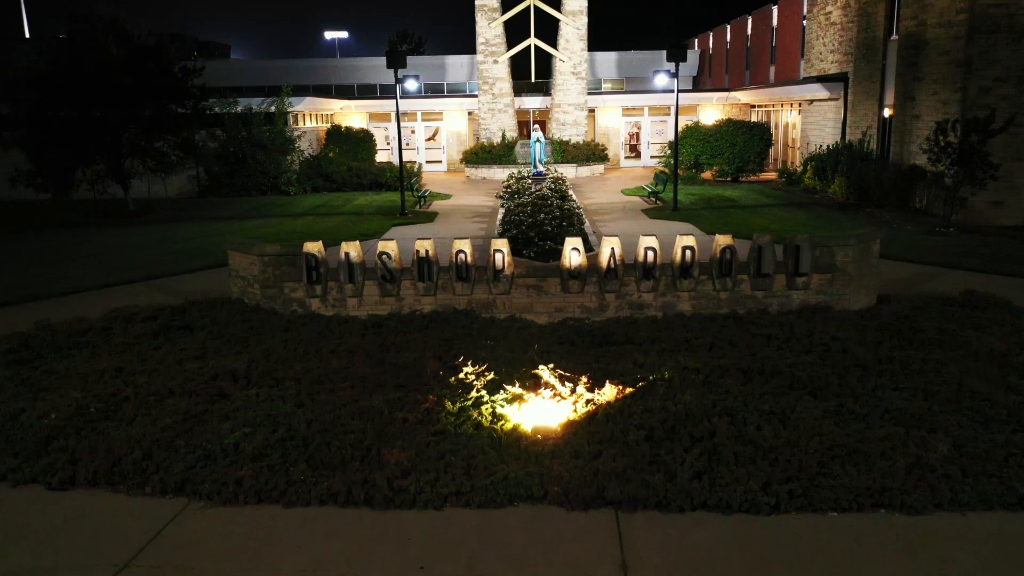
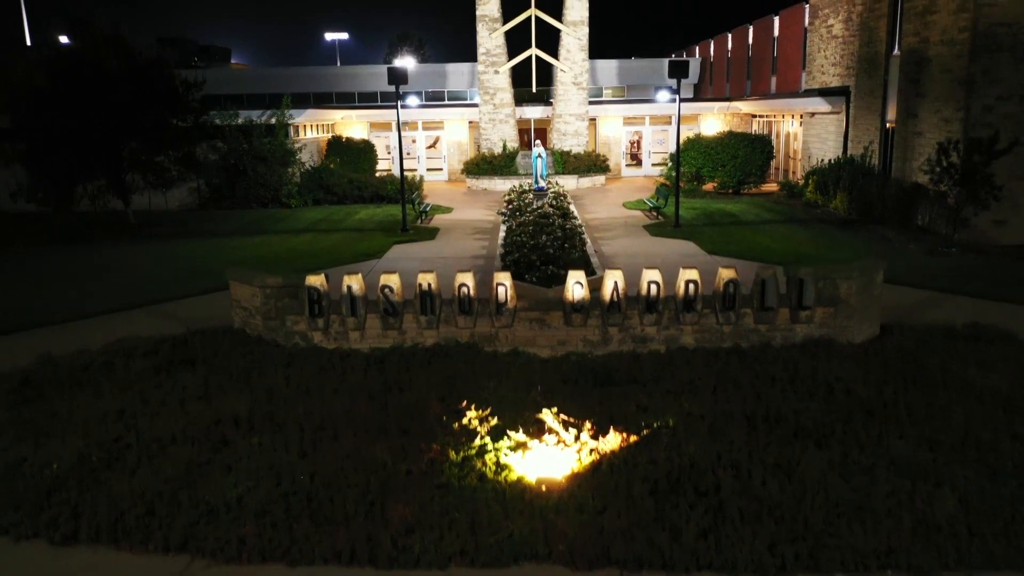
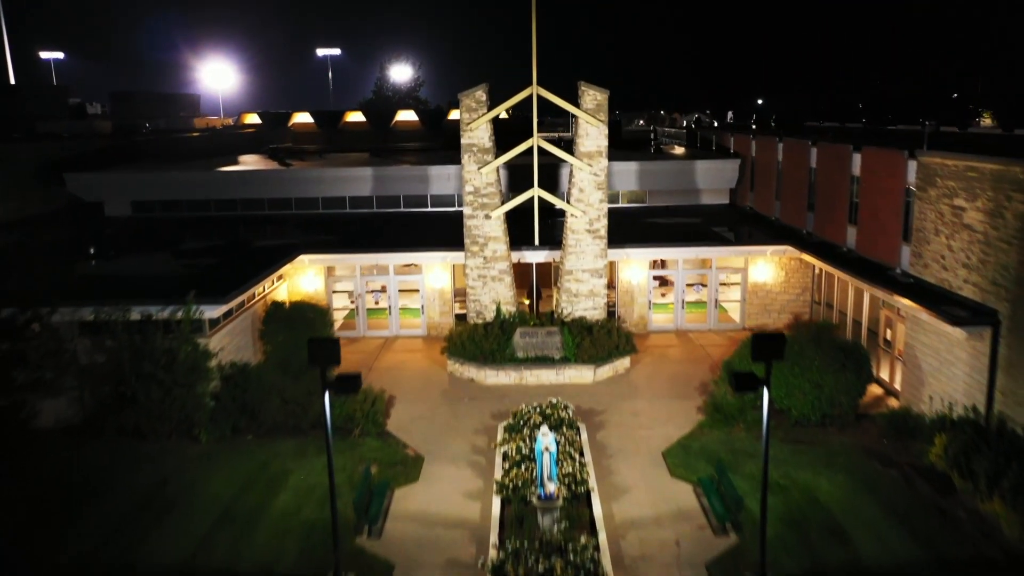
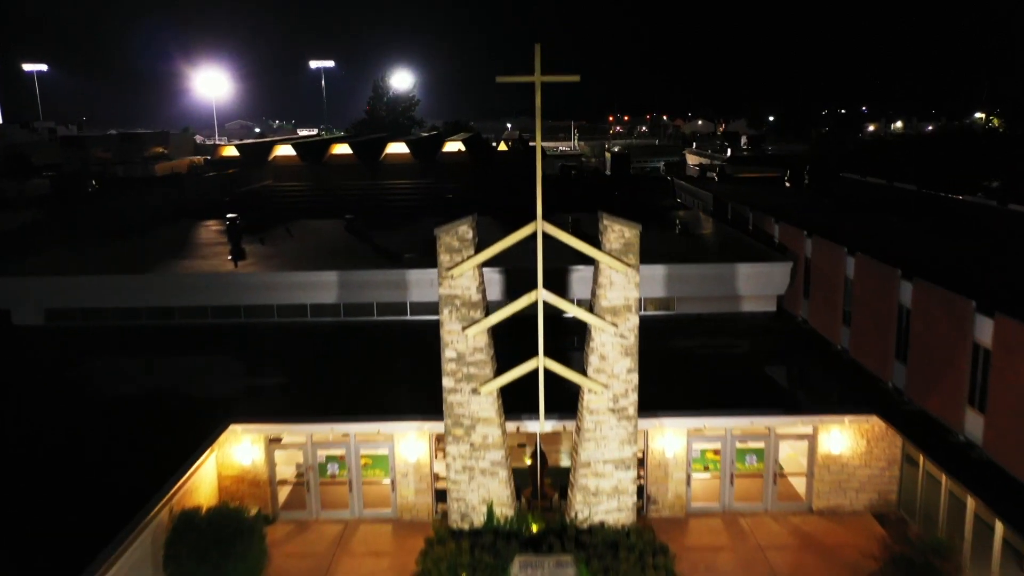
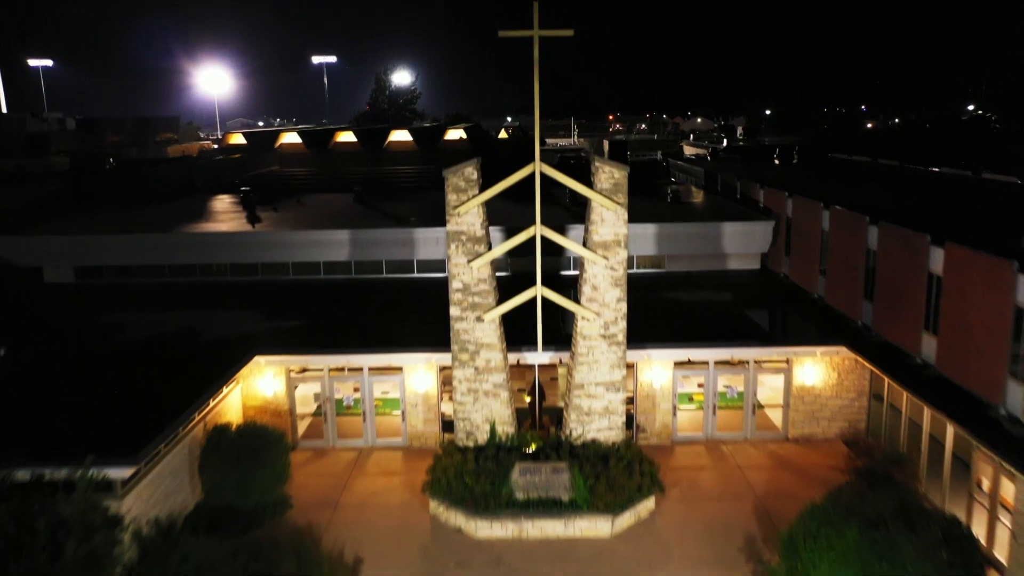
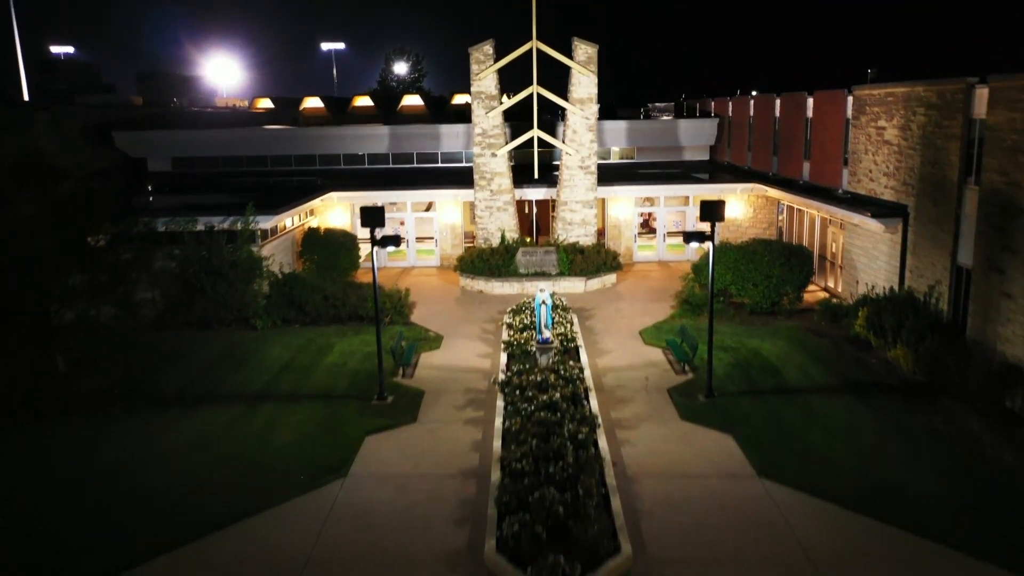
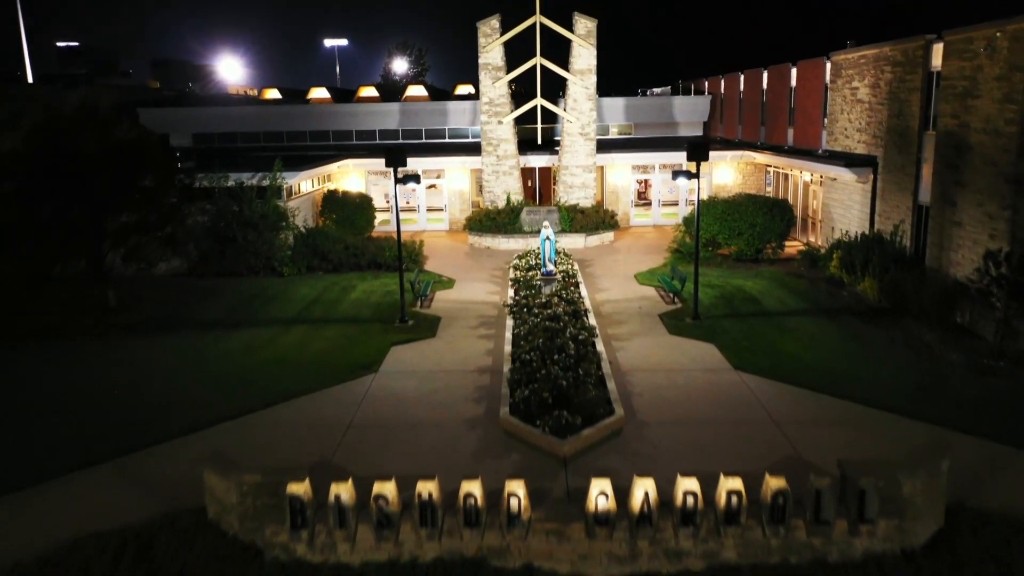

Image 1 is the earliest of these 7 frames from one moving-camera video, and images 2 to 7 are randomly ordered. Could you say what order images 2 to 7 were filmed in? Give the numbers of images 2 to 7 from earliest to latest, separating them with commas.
2, 7, 6, 3, 5, 4
